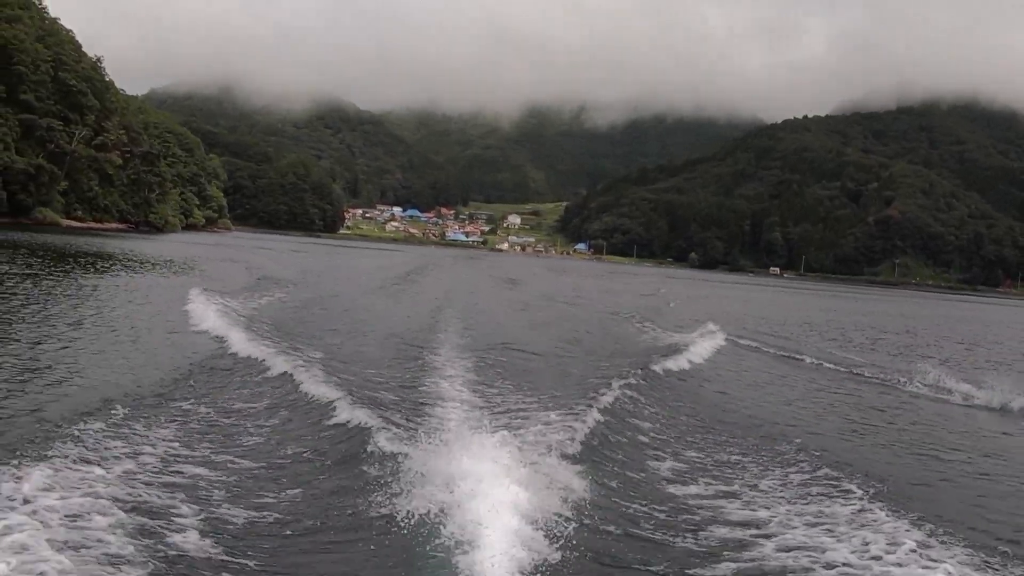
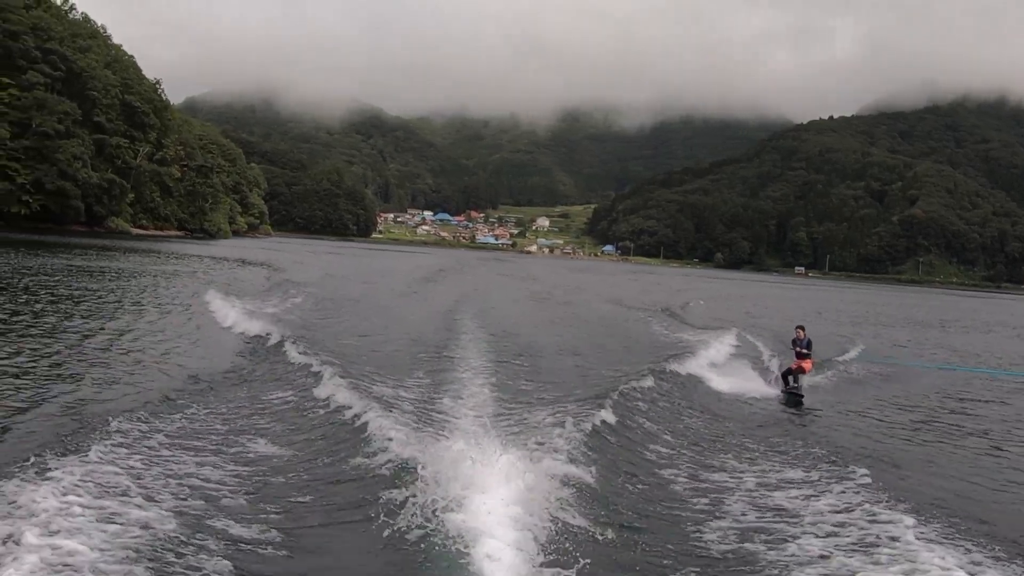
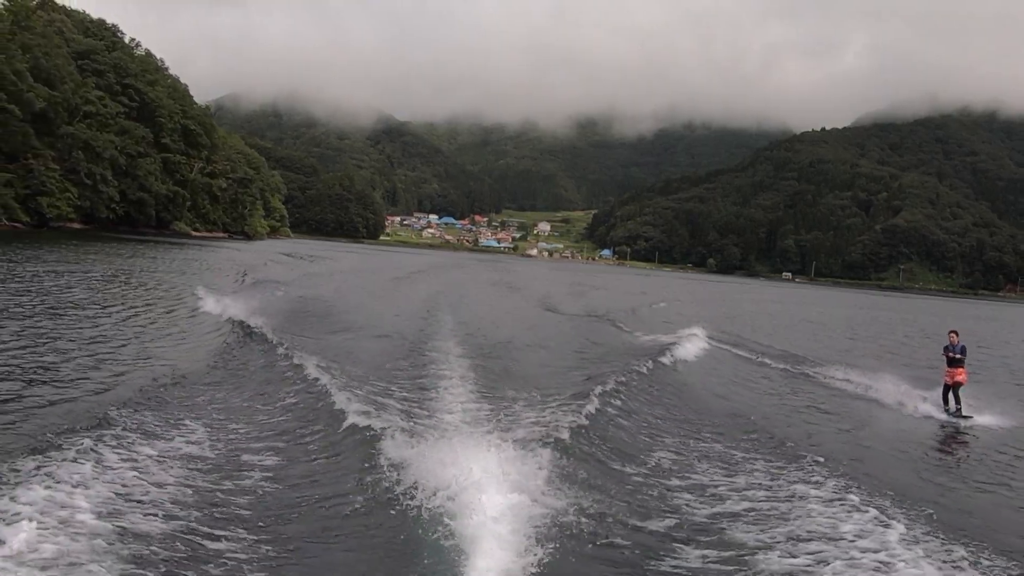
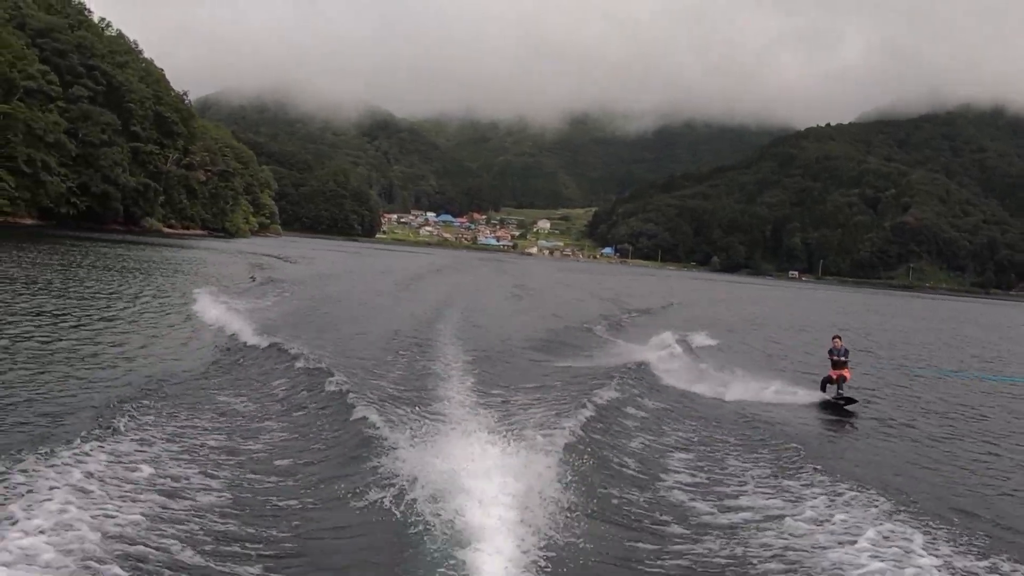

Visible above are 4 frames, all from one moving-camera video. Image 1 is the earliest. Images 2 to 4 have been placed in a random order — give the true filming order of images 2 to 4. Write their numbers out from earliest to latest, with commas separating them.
2, 4, 3
